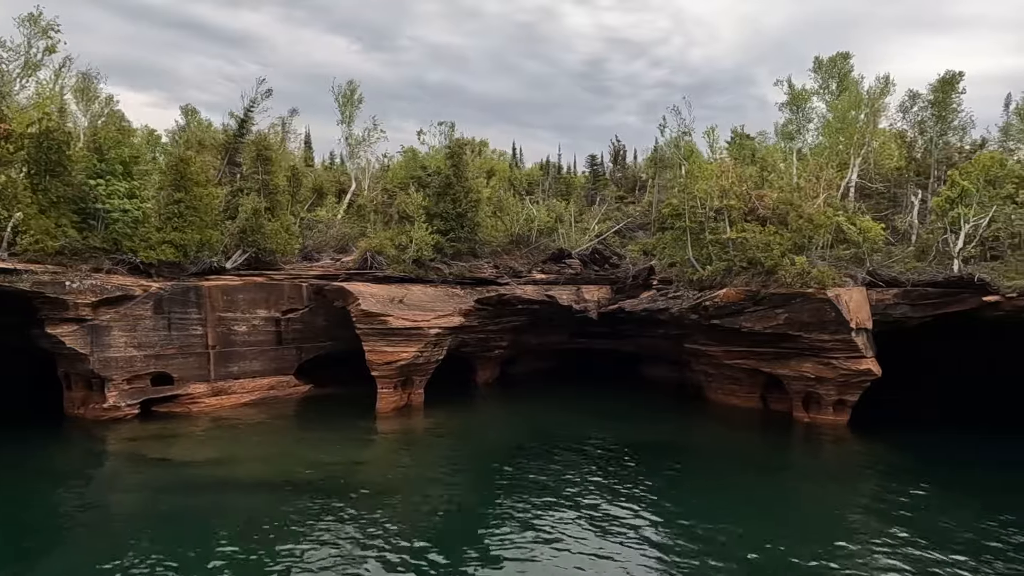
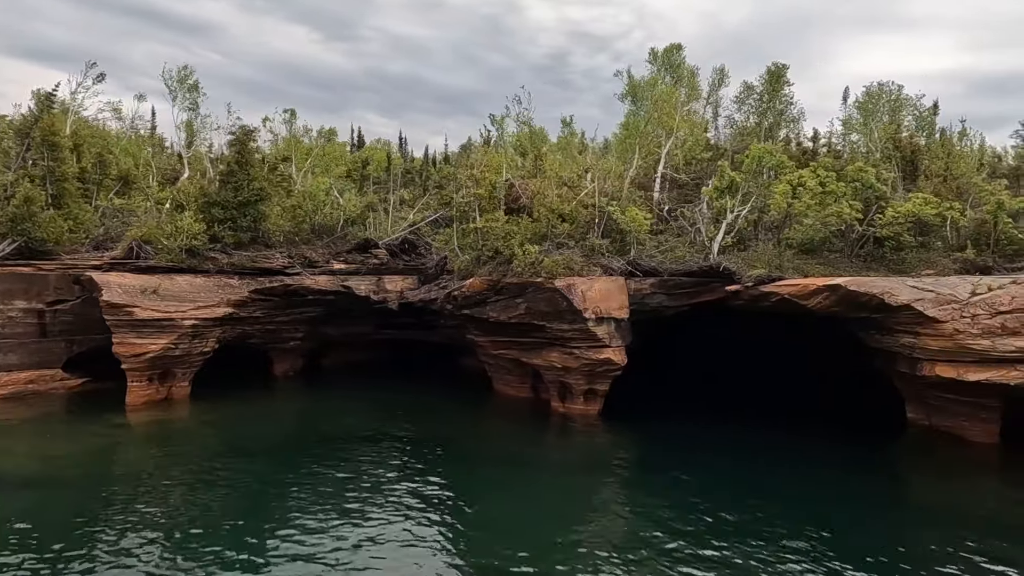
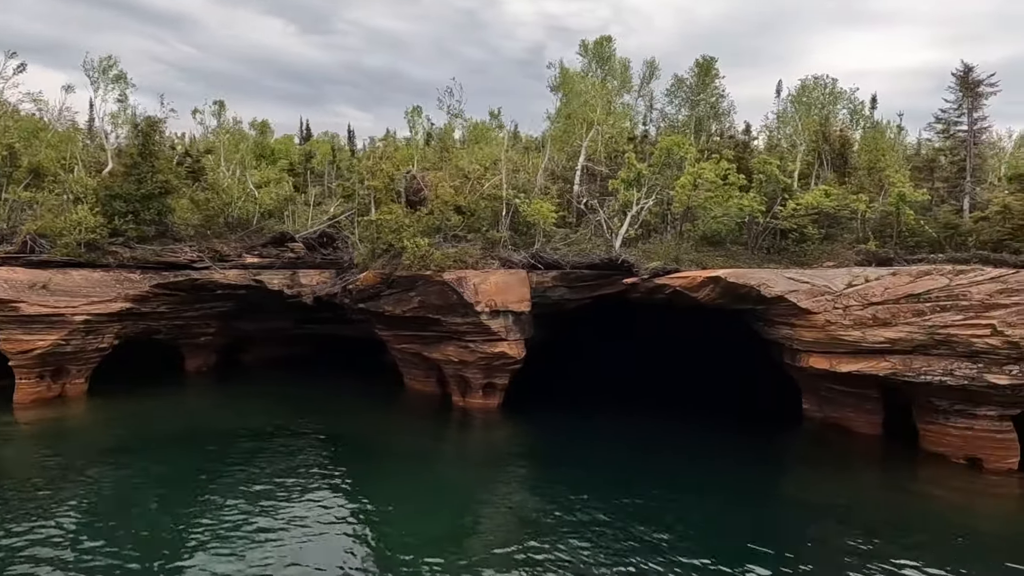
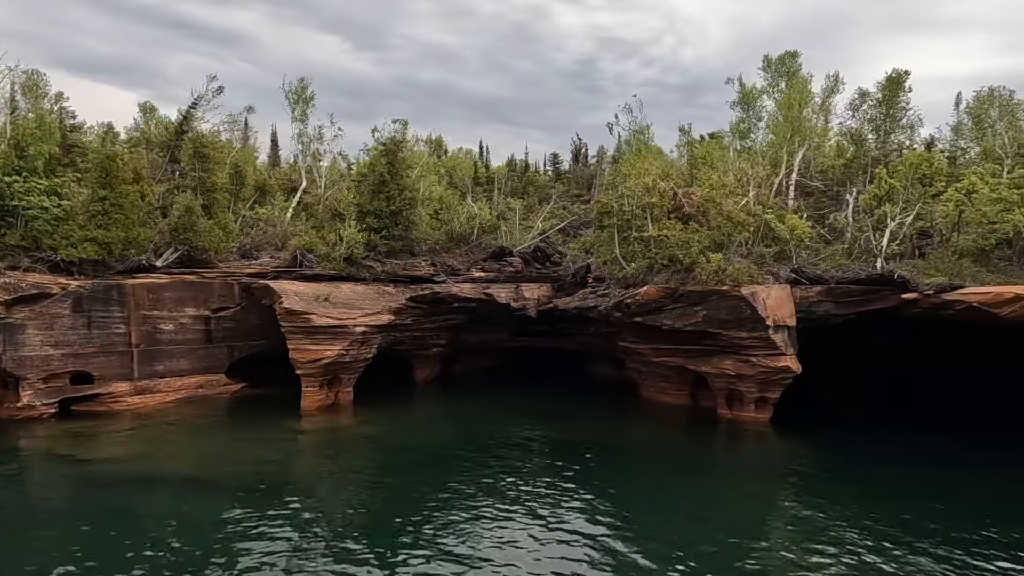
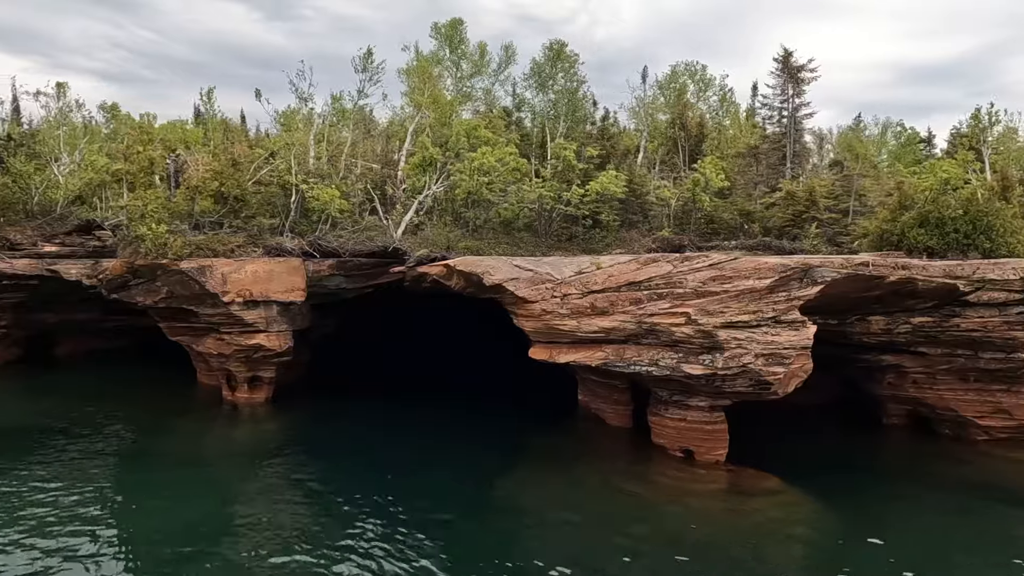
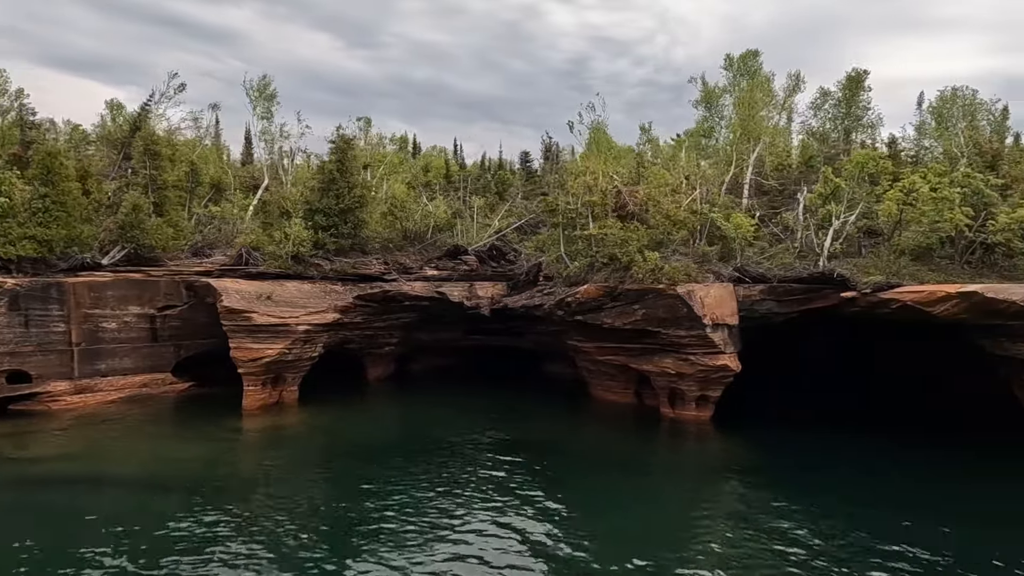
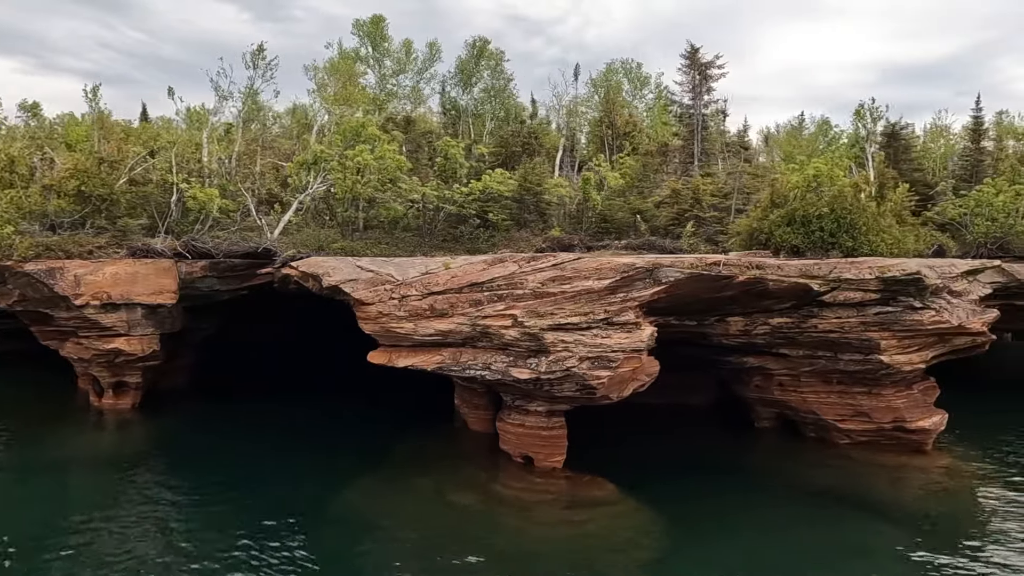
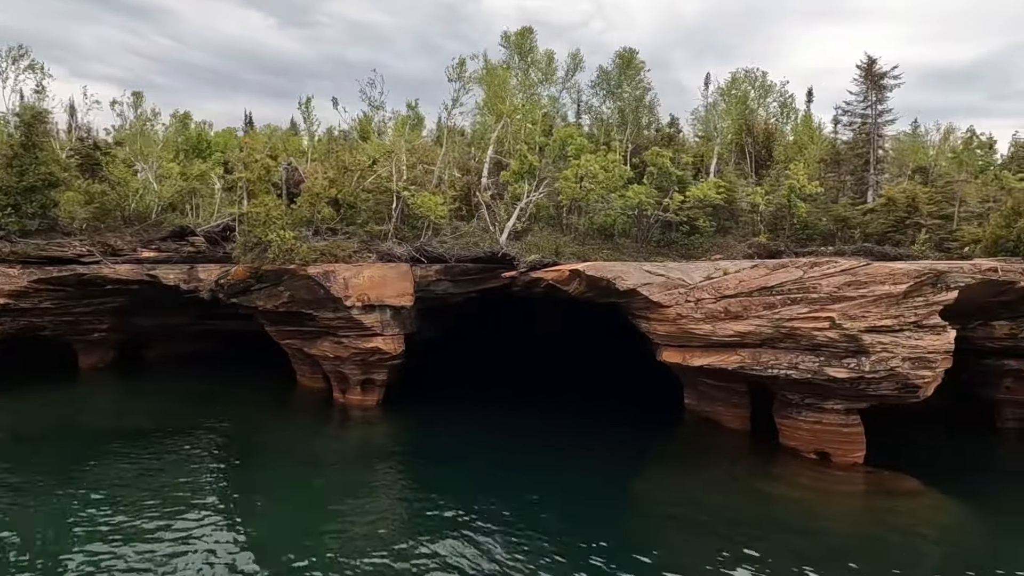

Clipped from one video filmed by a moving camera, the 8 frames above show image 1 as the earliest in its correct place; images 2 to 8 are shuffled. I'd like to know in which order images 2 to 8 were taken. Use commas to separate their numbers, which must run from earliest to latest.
4, 6, 2, 3, 8, 5, 7
